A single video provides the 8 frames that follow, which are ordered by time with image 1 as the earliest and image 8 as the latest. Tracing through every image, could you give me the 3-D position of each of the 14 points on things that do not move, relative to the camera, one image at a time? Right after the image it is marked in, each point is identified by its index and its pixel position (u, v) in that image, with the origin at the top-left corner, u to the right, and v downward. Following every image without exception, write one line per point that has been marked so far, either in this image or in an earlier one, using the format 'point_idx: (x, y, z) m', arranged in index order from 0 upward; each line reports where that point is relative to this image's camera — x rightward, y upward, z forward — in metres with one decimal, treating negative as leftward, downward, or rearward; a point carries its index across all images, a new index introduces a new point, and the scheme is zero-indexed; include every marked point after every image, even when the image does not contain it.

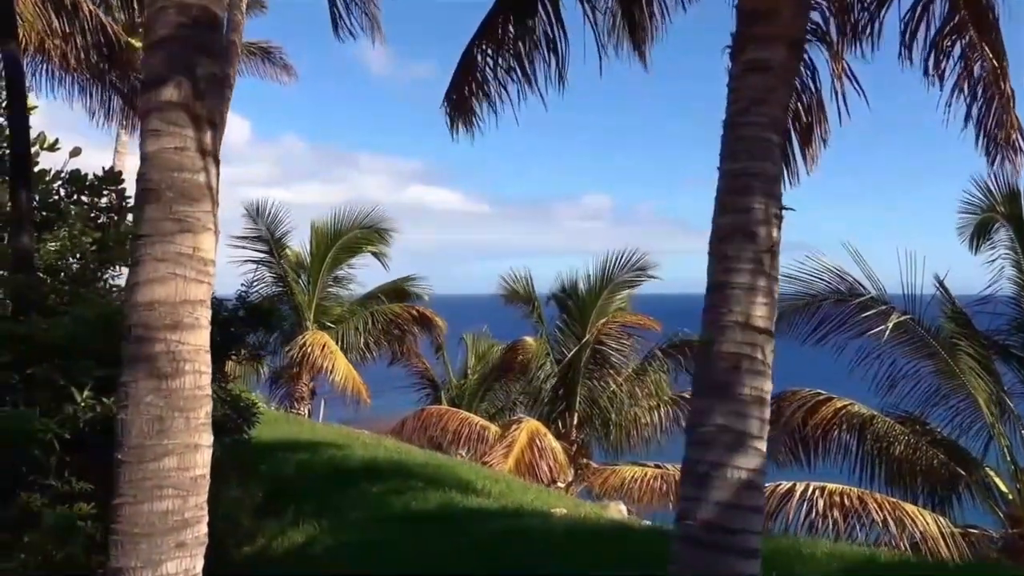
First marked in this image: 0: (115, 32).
0: (-4.8, +3.1, +11.3) m
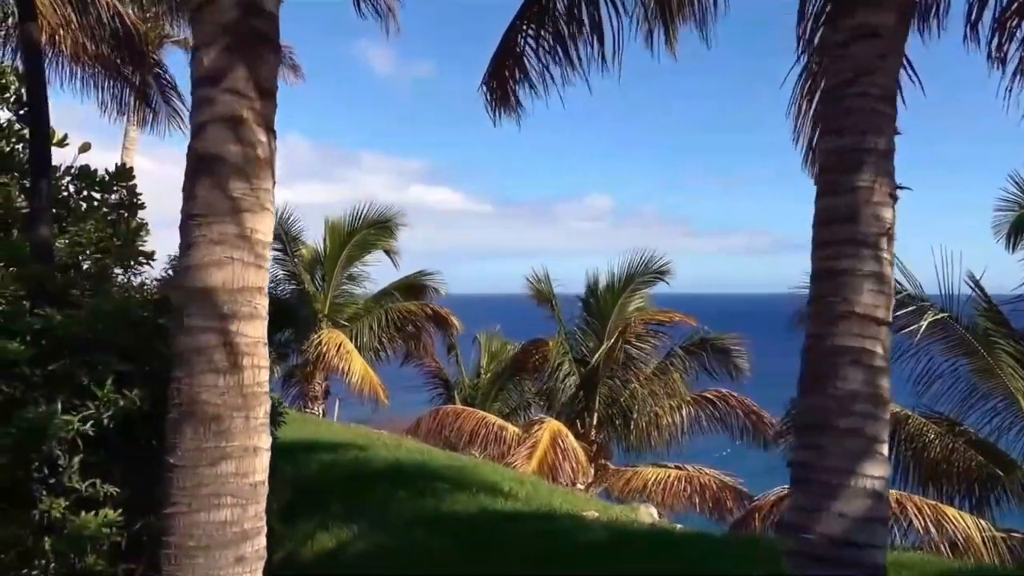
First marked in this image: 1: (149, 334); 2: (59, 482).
0: (-4.5, +3.1, +11.1) m
1: (-2.2, -0.3, +5.7) m
2: (-2.5, -1.1, +5.3) m
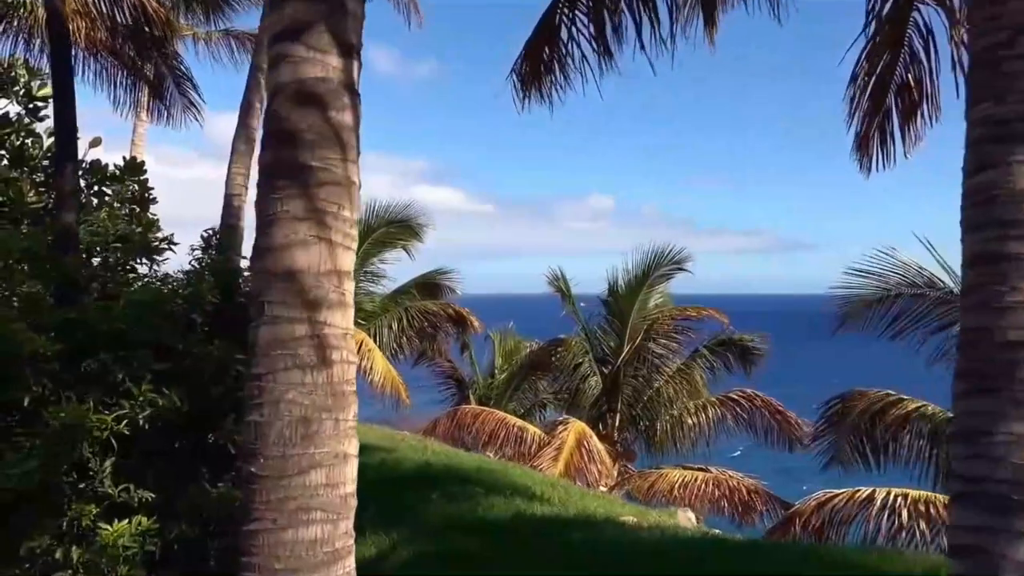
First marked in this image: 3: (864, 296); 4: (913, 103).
0: (-4.1, +3.2, +10.7) m
1: (-1.9, -0.2, +5.4) m
2: (-2.2, -1.1, +5.0) m
3: (+3.4, -0.1, +9.4) m
4: (+2.8, +1.3, +6.7) m
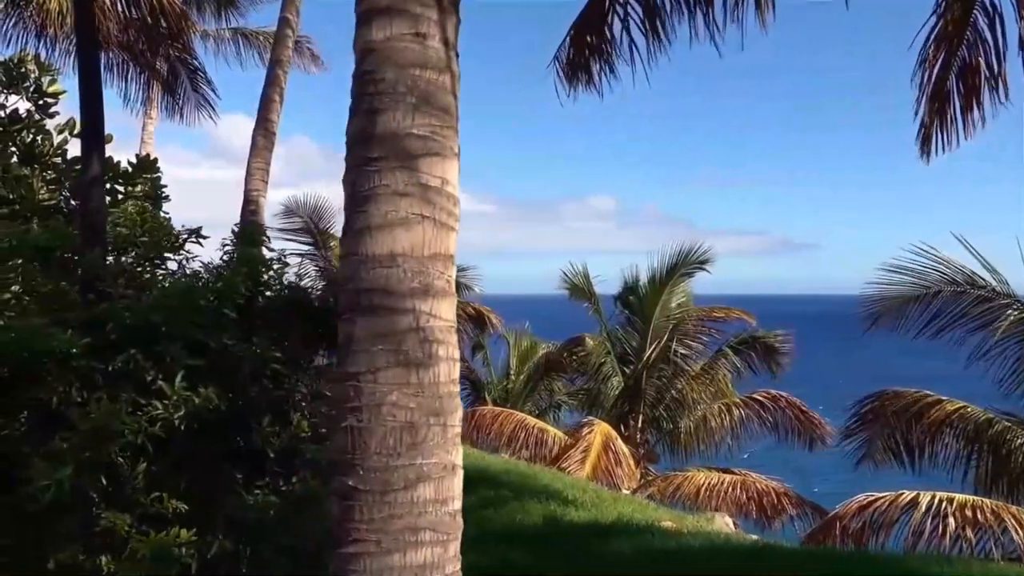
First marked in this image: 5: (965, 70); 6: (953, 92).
0: (-3.8, +3.2, +10.4) m
1: (-1.6, -0.2, +5.1) m
2: (-1.9, -1.0, +4.7) m
3: (+3.7, -0.1, +9.1) m
4: (+3.1, +1.3, +6.4) m
5: (+3.1, +1.5, +6.3) m
6: (+3.0, +1.3, +6.5) m
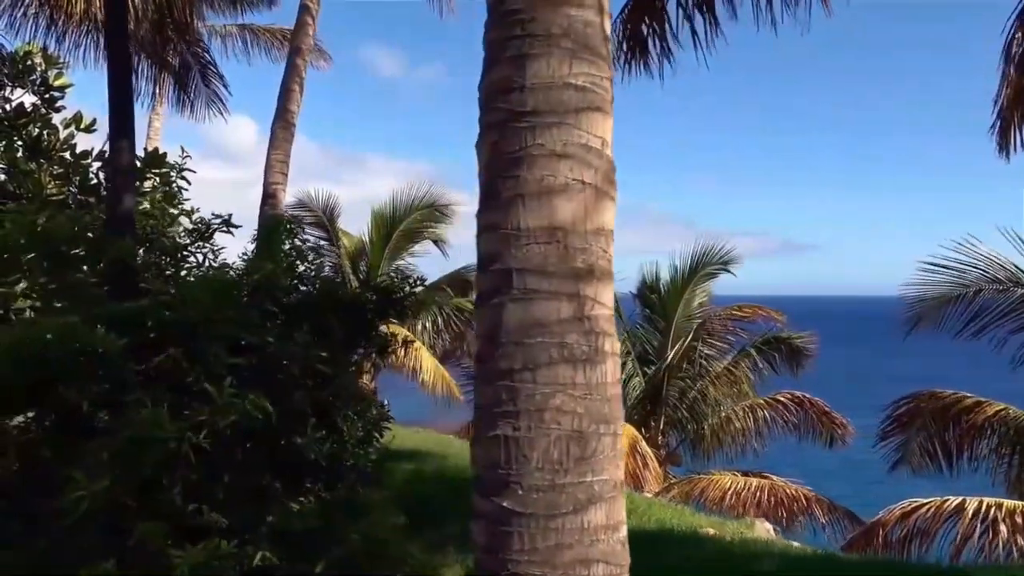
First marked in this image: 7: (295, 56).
0: (-3.5, +3.2, +10.1) m
1: (-1.3, -0.2, +4.7) m
2: (-1.6, -1.0, +4.3) m
3: (+4.0, 0.0, +8.8) m
4: (+3.4, +1.4, +6.0) m
5: (+3.4, +1.5, +6.0) m
6: (+3.3, +1.4, +6.1) m
7: (-2.4, +2.6, +10.5) m
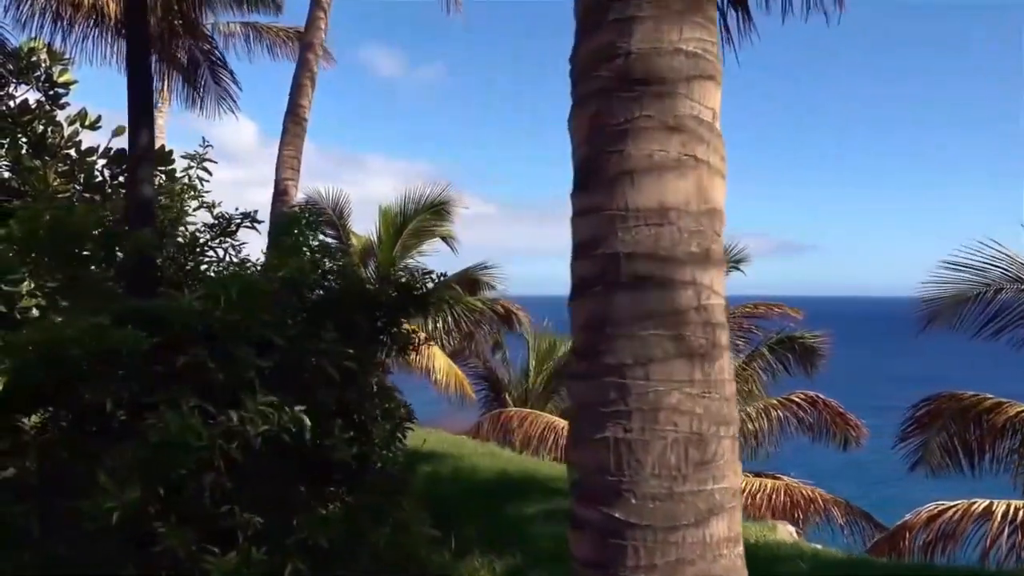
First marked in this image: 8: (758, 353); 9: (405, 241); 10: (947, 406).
0: (-3.3, +3.3, +9.9) m
1: (-1.1, -0.2, +4.6) m
2: (-1.5, -1.0, +4.2) m
3: (+4.2, 0.0, +8.6) m
4: (+3.6, +1.4, +5.9) m
5: (+3.5, +1.5, +5.8) m
6: (+3.5, +1.4, +6.0) m
7: (-2.3, +2.6, +10.3) m
8: (+3.8, -1.0, +14.5) m
9: (-1.6, +0.7, +13.8) m
10: (+4.5, -1.2, +9.7) m
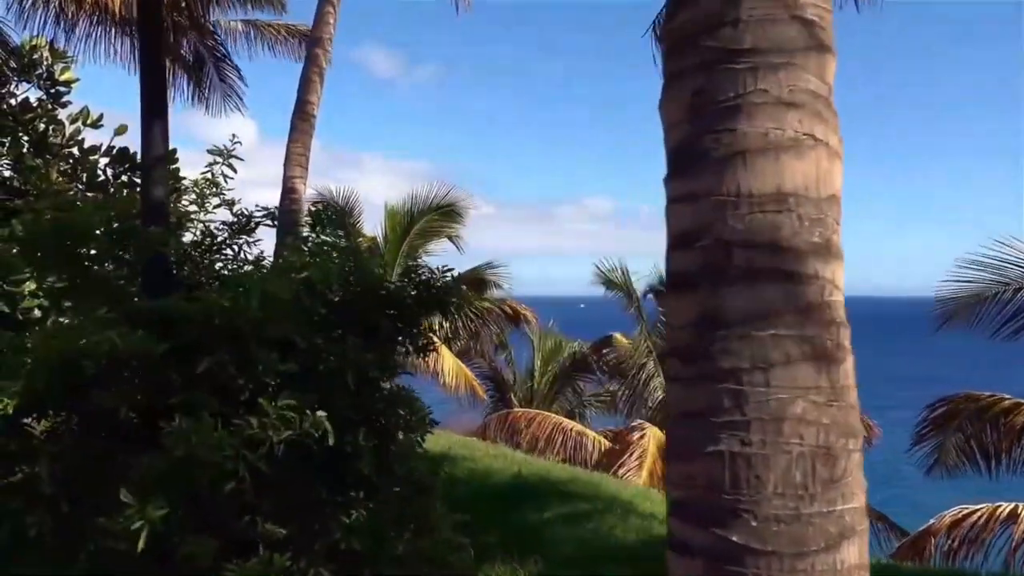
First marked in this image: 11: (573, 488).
0: (-3.2, +3.3, +9.8) m
1: (-1.0, -0.2, +4.4) m
2: (-1.3, -1.0, +4.0) m
3: (+4.3, 0.0, +8.5) m
4: (+3.7, +1.4, +5.7) m
5: (+3.7, +1.5, +5.7) m
6: (+3.6, +1.4, +5.8) m
7: (-2.1, +2.6, +10.2) m
8: (+3.9, -1.0, +14.4) m
9: (-1.4, +0.7, +13.6) m
10: (+4.6, -1.2, +9.6) m
11: (+0.5, -1.7, +7.9) m
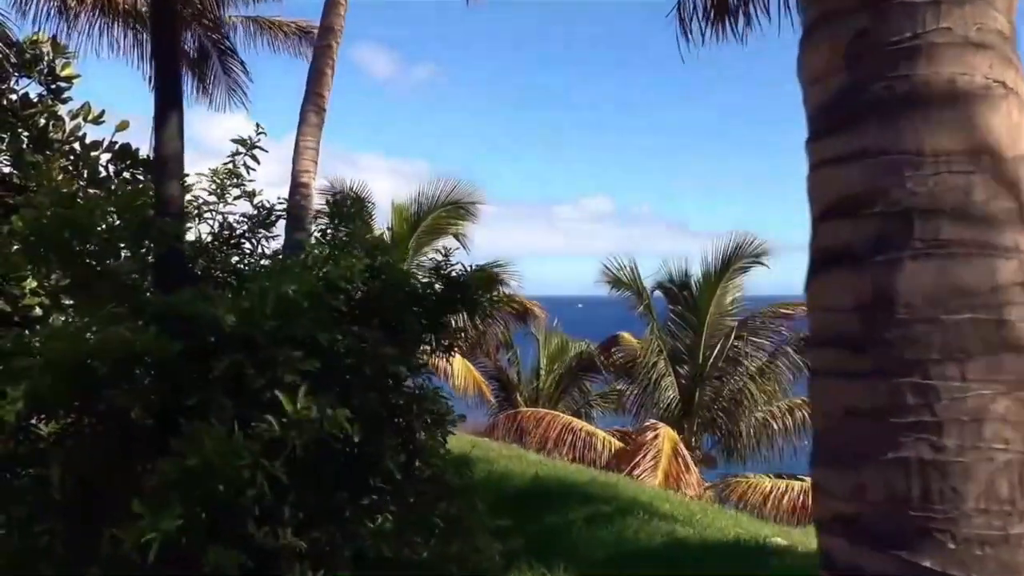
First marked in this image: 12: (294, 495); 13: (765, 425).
0: (-3.1, +3.3, +9.5) m
1: (-0.8, -0.1, +4.2) m
2: (-1.2, -0.9, +3.8) m
3: (+4.4, 0.0, +8.2) m
4: (+3.9, +1.4, +5.5) m
5: (+3.8, +1.5, +5.5) m
6: (+3.8, +1.4, +5.6) m
7: (-2.0, +2.6, +10.0) m
8: (+4.1, -1.0, +14.2) m
9: (-1.3, +0.8, +13.4) m
10: (+4.8, -1.2, +9.4) m
11: (+0.6, -1.7, +7.7) m
12: (-0.9, -0.9, +4.0) m
13: (+3.8, -2.1, +14.1) m
